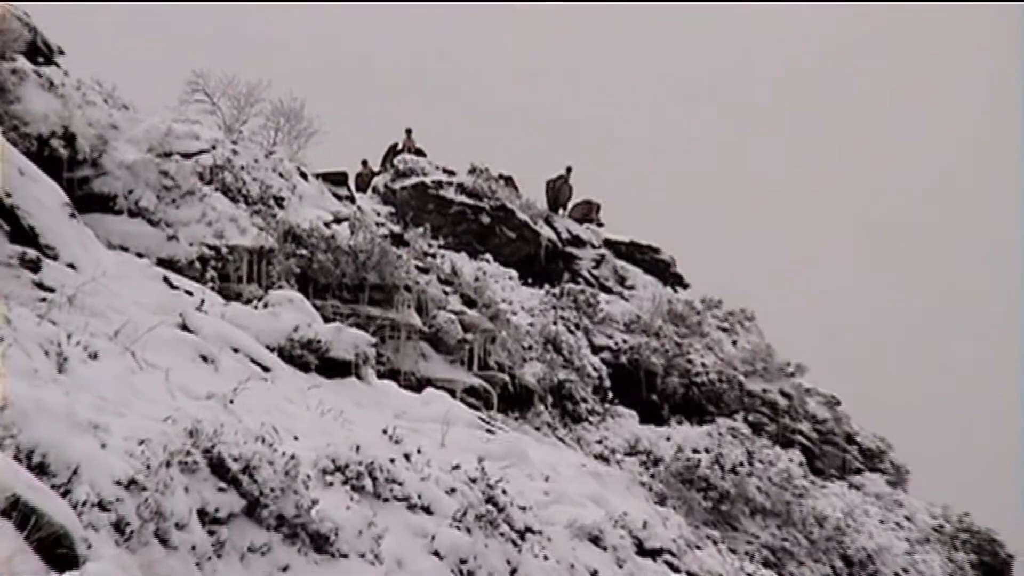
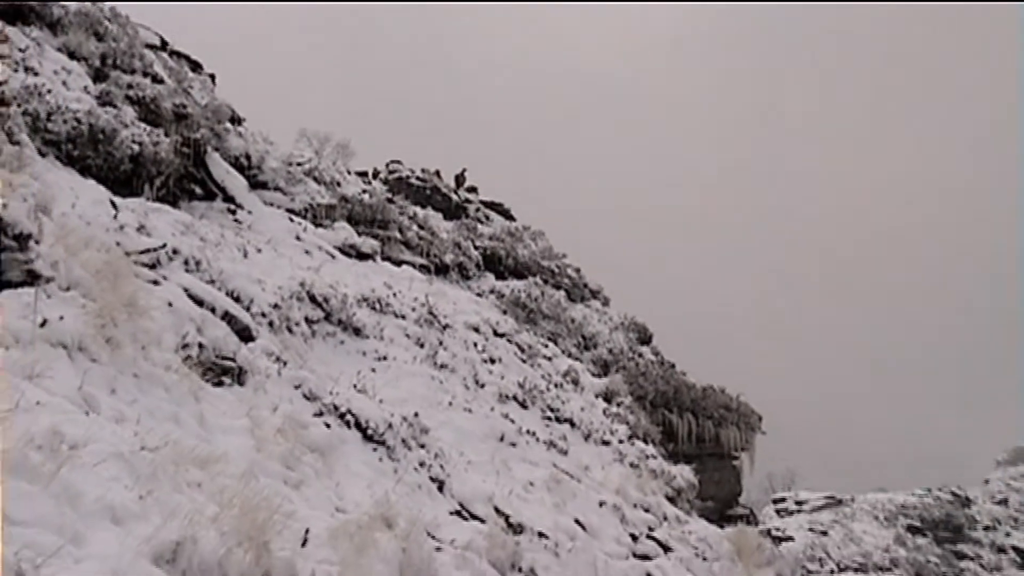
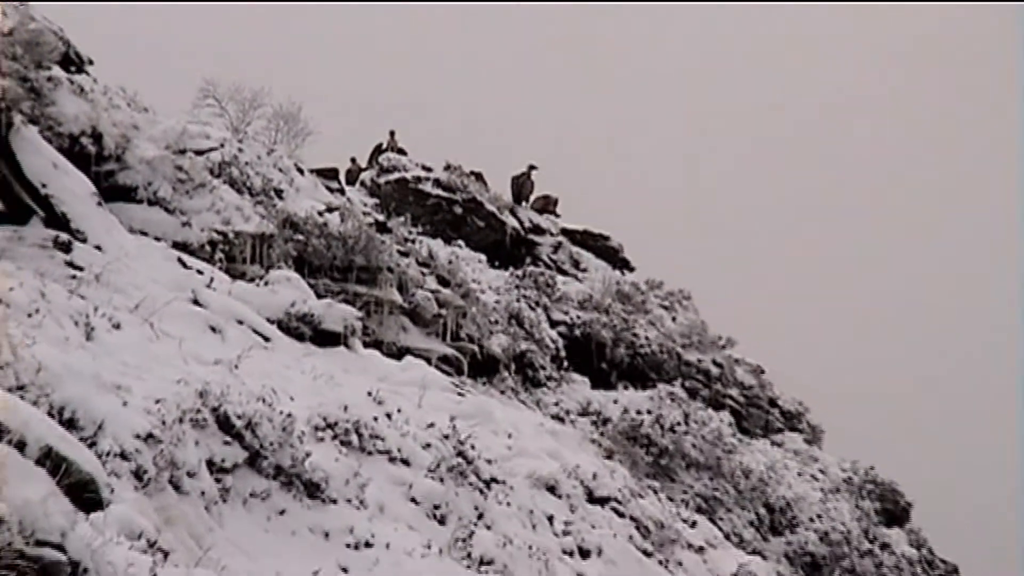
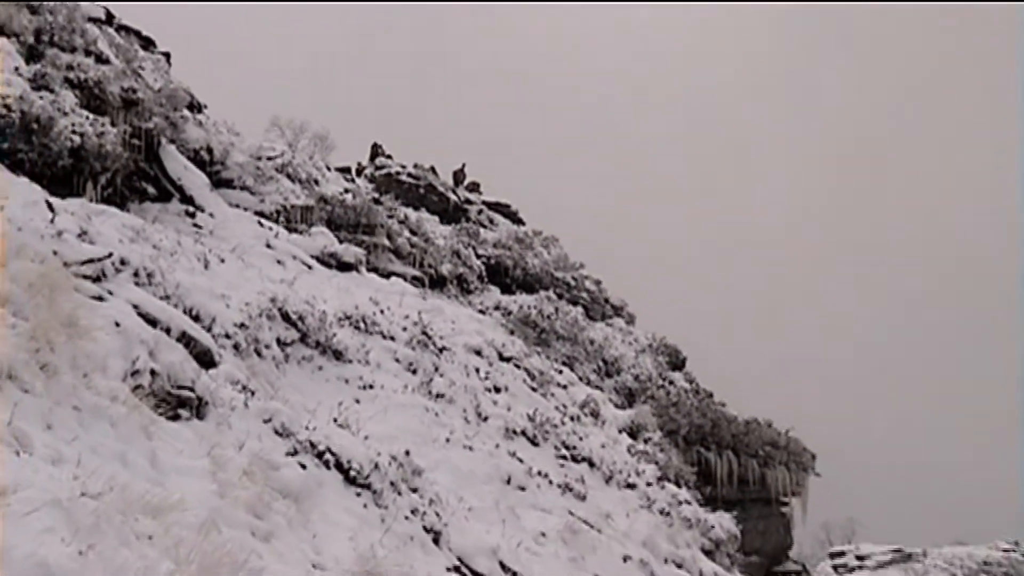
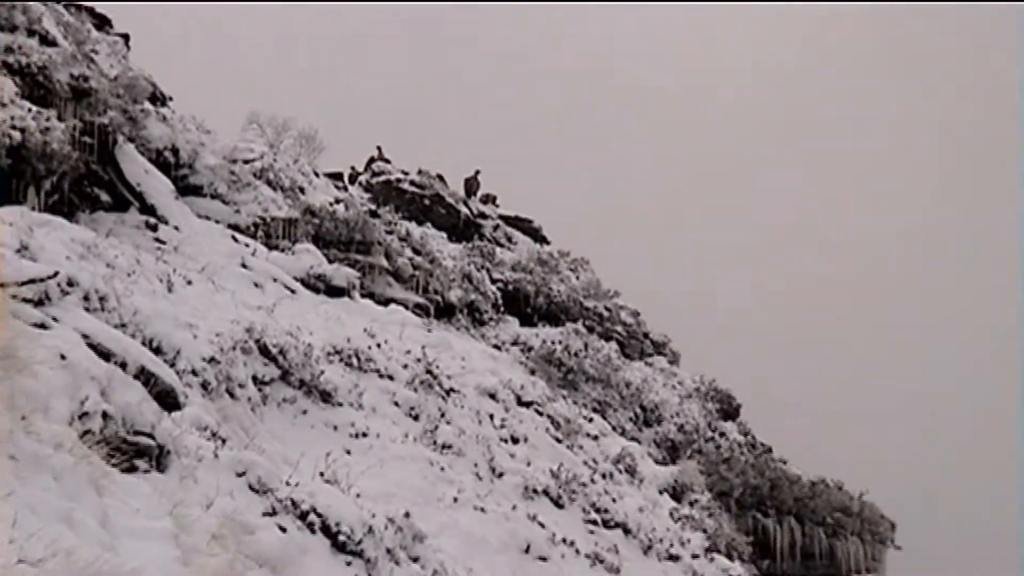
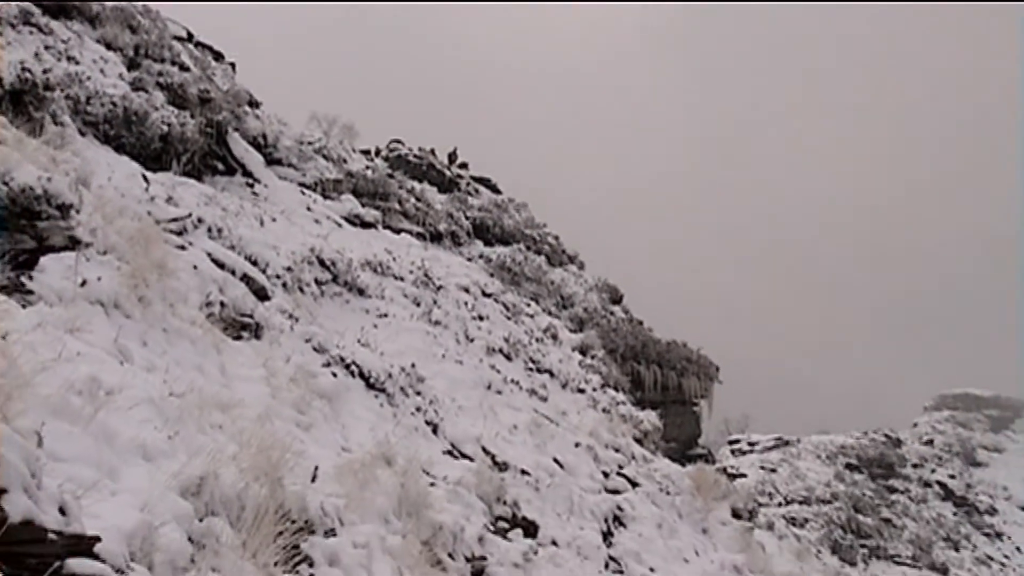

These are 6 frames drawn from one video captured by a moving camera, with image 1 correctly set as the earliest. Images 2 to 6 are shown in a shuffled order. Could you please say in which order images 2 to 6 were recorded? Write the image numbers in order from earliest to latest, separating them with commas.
3, 5, 4, 2, 6
